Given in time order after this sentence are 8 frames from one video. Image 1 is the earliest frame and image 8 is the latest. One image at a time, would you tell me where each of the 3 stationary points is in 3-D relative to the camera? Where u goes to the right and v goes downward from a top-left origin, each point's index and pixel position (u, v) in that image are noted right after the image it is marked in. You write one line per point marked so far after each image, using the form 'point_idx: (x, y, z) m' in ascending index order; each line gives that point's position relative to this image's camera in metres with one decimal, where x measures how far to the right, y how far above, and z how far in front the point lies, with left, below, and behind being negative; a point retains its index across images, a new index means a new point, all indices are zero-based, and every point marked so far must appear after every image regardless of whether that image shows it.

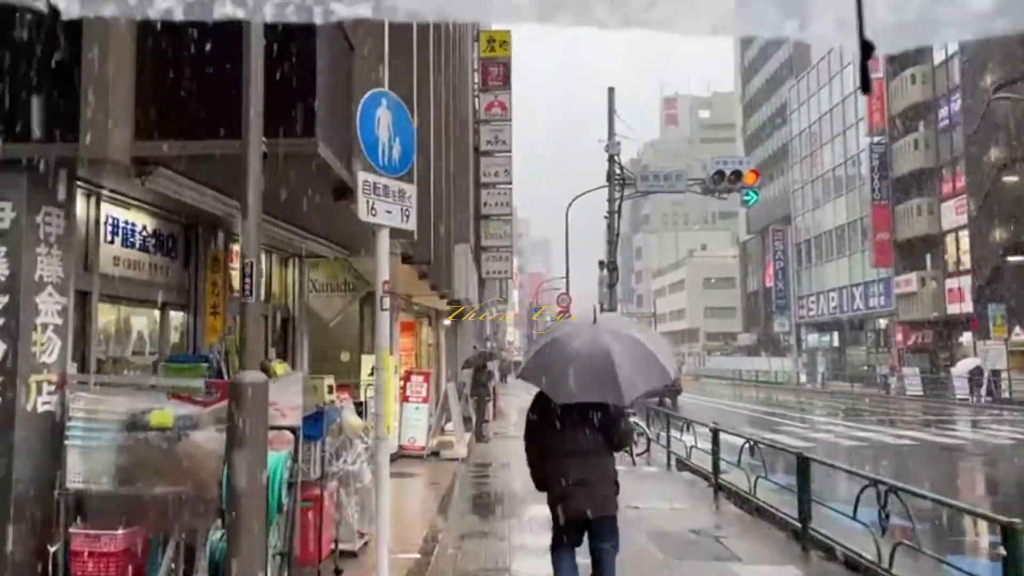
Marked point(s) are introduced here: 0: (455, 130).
0: (-1.3, +3.8, +19.2) m
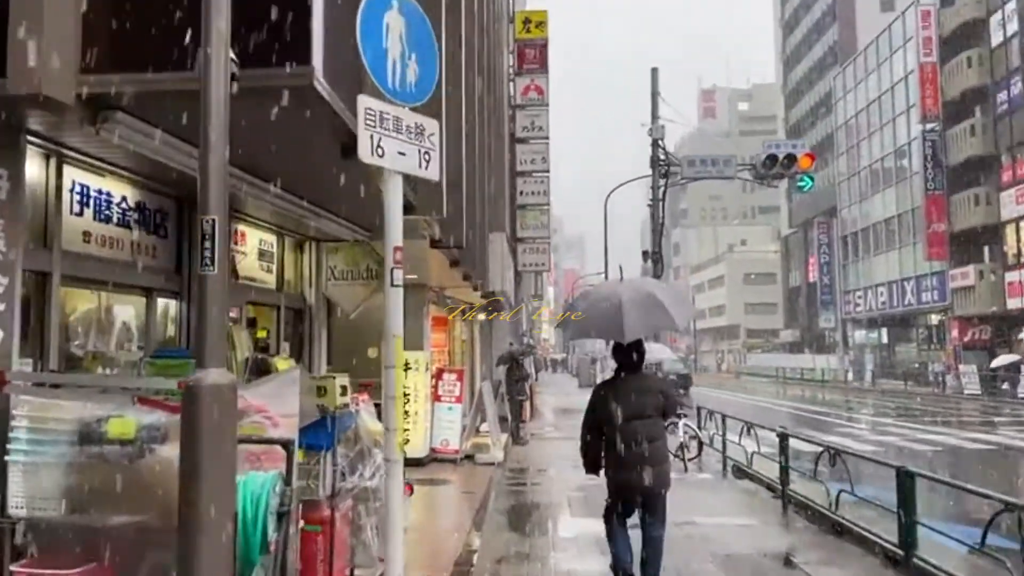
0: (-0.5, +3.9, +18.0) m
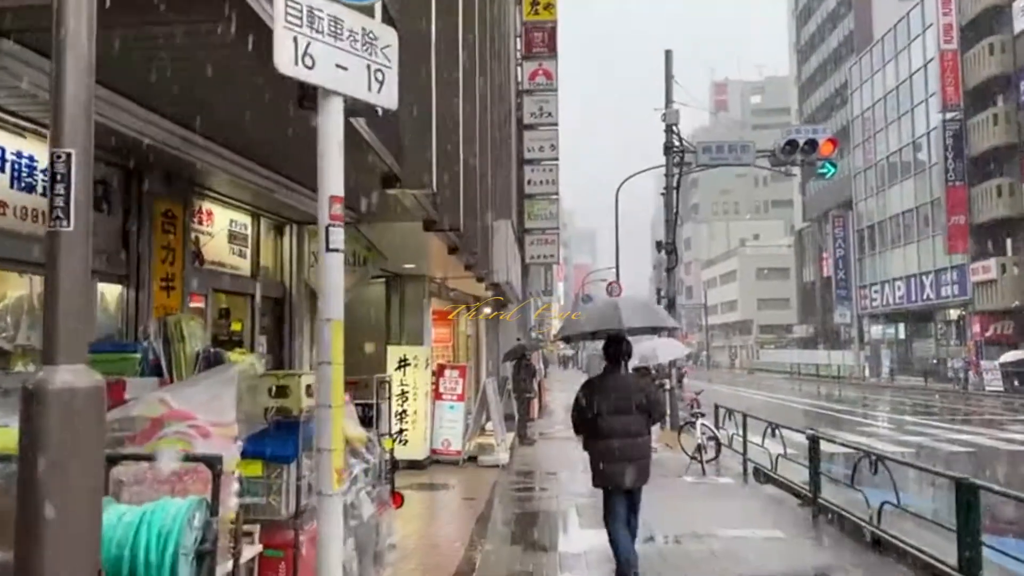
0: (-0.3, +4.1, +17.0) m
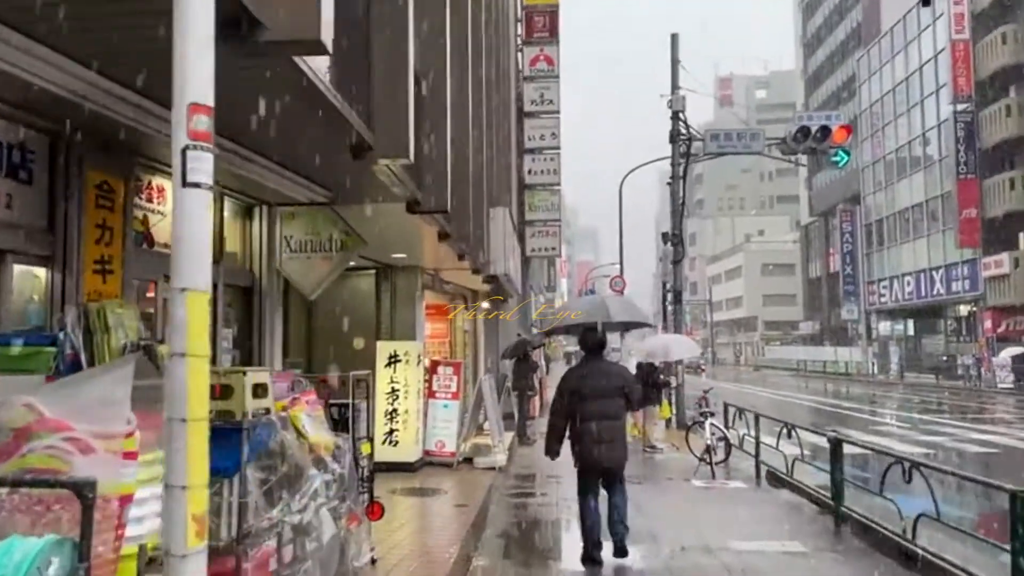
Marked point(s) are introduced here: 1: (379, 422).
0: (-0.4, +4.3, +16.2) m
1: (-2.1, -2.1, +12.8) m
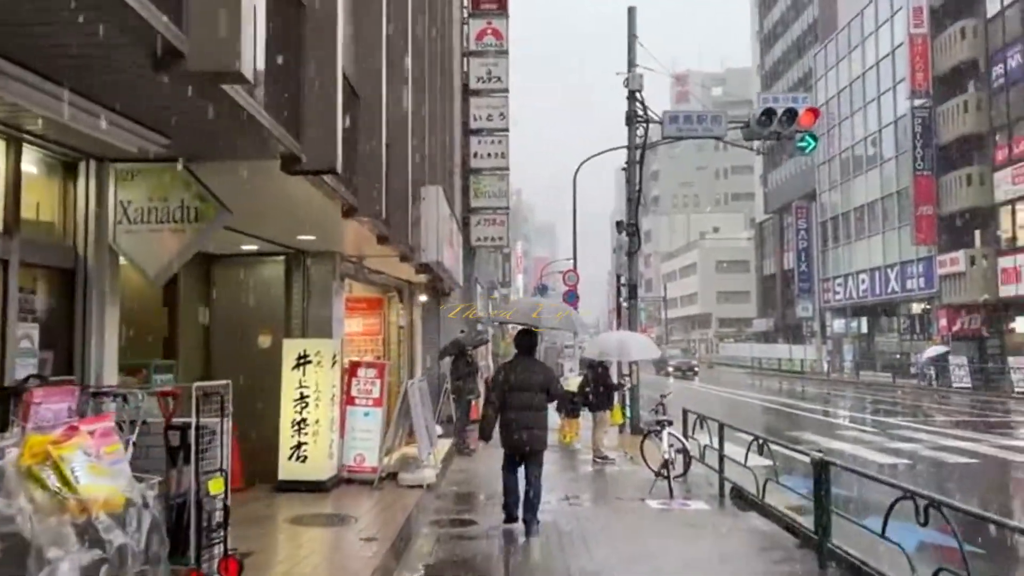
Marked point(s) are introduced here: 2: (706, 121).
0: (-1.5, +4.4, +14.3) m
1: (-3.0, -2.0, +11.0) m
2: (+4.6, +3.9, +19.1) m
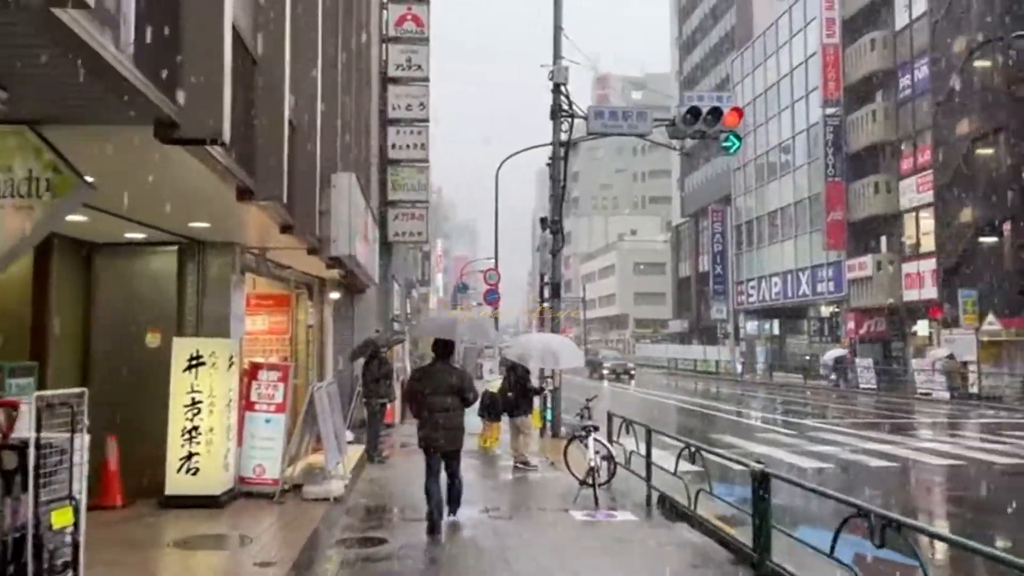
0: (-2.8, +4.5, +13.4) m
1: (-4.1, -1.9, +9.8) m
2: (+2.7, +3.9, +18.7) m
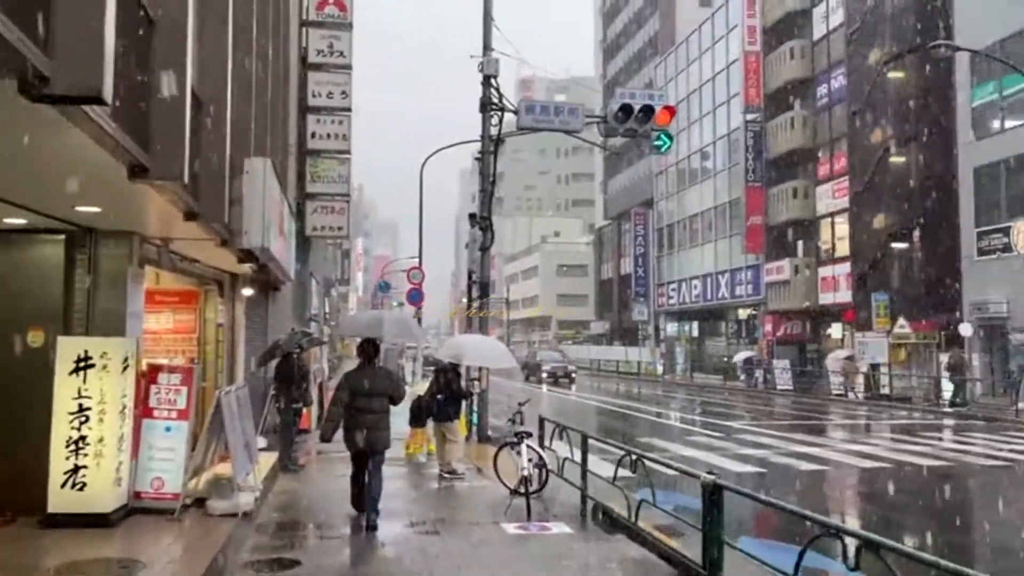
0: (-3.8, +4.5, +12.4) m
1: (-4.9, -1.8, +8.7) m
2: (+1.1, +3.9, +18.2) m
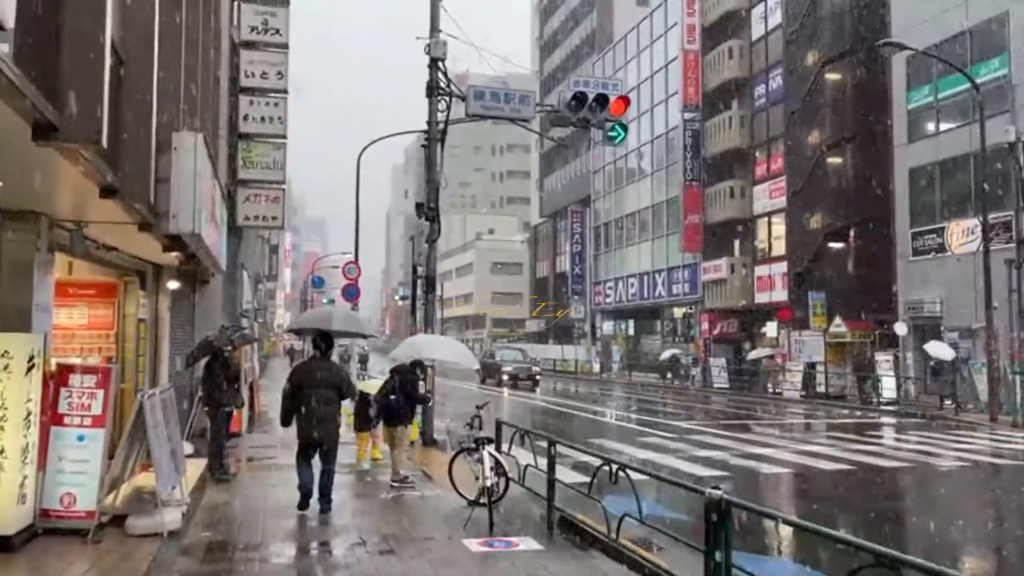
0: (-4.4, +4.7, +11.2) m
1: (-5.2, -1.7, +7.5) m
2: (0.0, +4.0, +17.4) m
